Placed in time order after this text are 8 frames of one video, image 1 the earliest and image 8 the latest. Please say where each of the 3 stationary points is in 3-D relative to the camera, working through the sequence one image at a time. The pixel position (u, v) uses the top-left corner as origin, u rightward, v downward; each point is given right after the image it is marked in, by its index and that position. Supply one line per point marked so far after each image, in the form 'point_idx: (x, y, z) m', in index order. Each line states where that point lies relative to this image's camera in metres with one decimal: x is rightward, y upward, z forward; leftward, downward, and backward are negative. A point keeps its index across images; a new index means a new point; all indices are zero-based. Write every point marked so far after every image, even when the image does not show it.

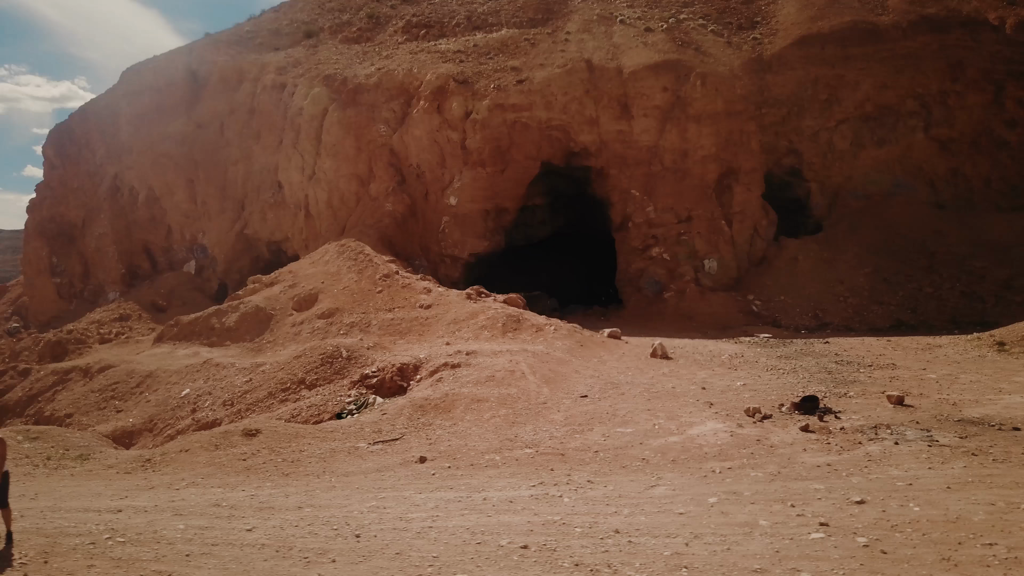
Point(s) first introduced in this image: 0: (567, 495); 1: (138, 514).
0: (+0.3, -1.1, +4.0) m
1: (-1.8, -1.1, +3.7) m
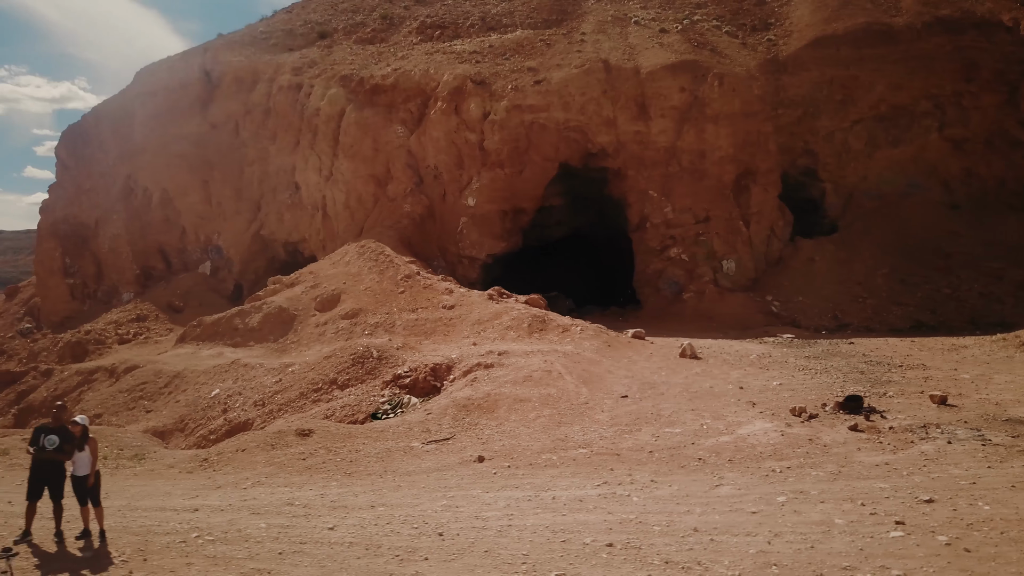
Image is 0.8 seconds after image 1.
0: (+0.7, -1.1, +4.1) m
1: (-1.4, -1.1, +3.7) m
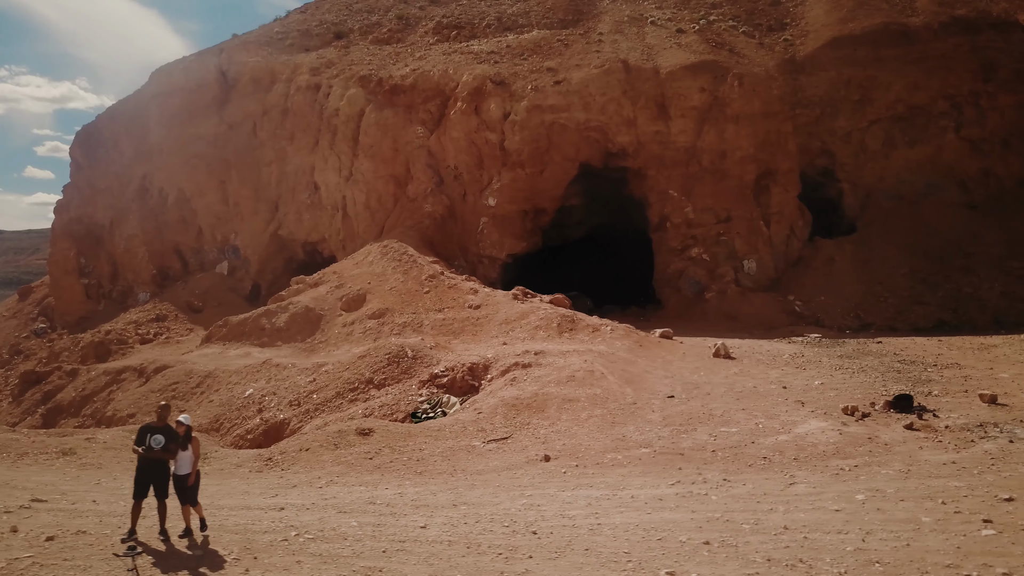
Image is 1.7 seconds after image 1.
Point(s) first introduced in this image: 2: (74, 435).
0: (+1.1, -1.1, +4.1) m
1: (-1.0, -1.1, +3.7) m
2: (-3.4, -1.2, +5.9) m
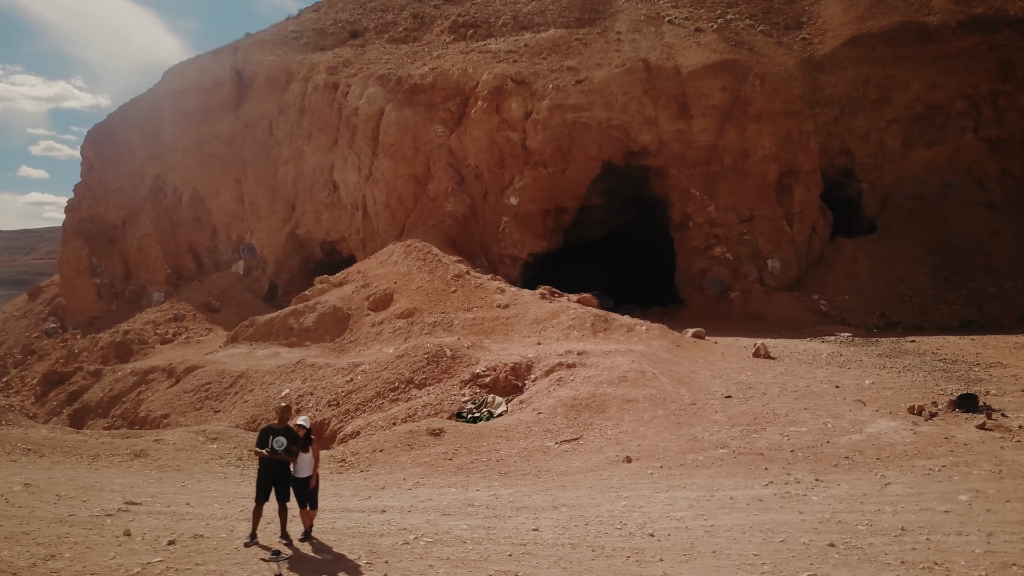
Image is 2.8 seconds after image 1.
0: (+1.6, -1.1, +4.0) m
1: (-0.5, -1.1, +3.6) m
2: (-2.9, -1.1, +5.8) m
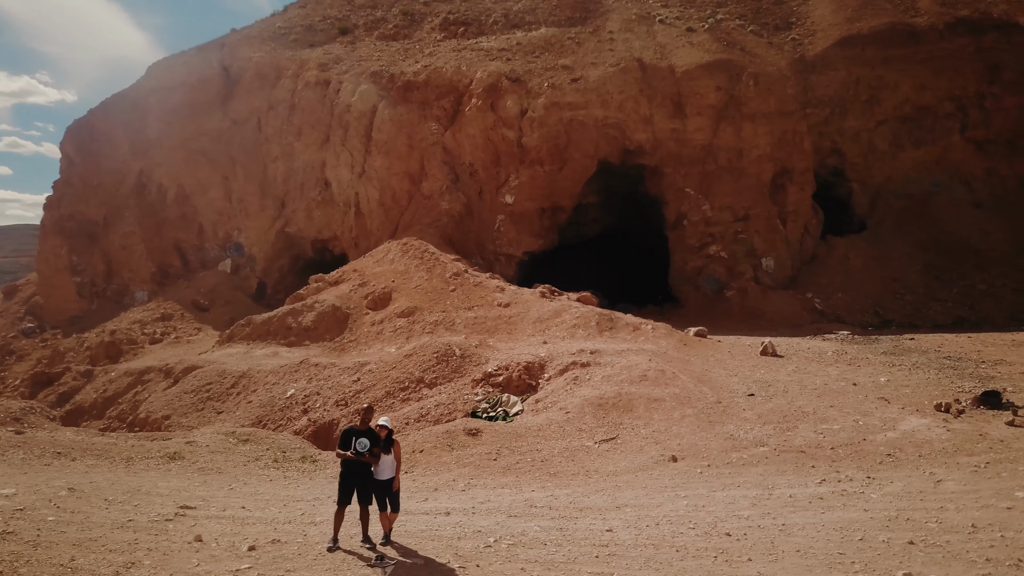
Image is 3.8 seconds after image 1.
0: (+1.9, -1.1, +4.0) m
1: (-0.2, -1.1, +3.6) m
2: (-2.7, -1.1, +5.6) m
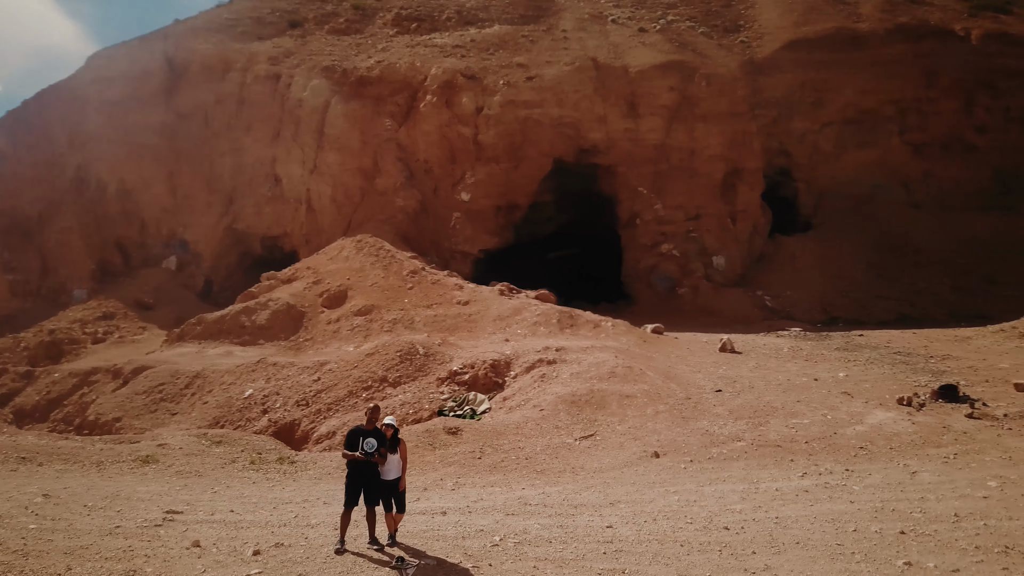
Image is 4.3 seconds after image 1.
0: (+1.9, -1.1, +4.1) m
1: (-0.2, -1.1, +3.5) m
2: (-2.8, -1.1, +5.4) m
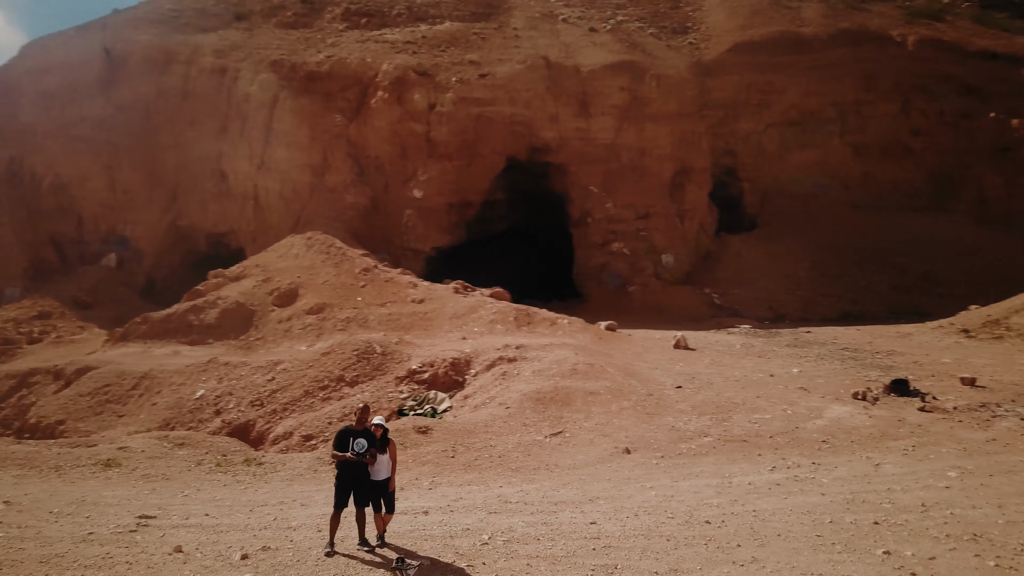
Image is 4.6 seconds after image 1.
0: (+1.7, -1.1, +4.2) m
1: (-0.3, -1.1, +3.5) m
2: (-3.0, -1.1, +5.2) m
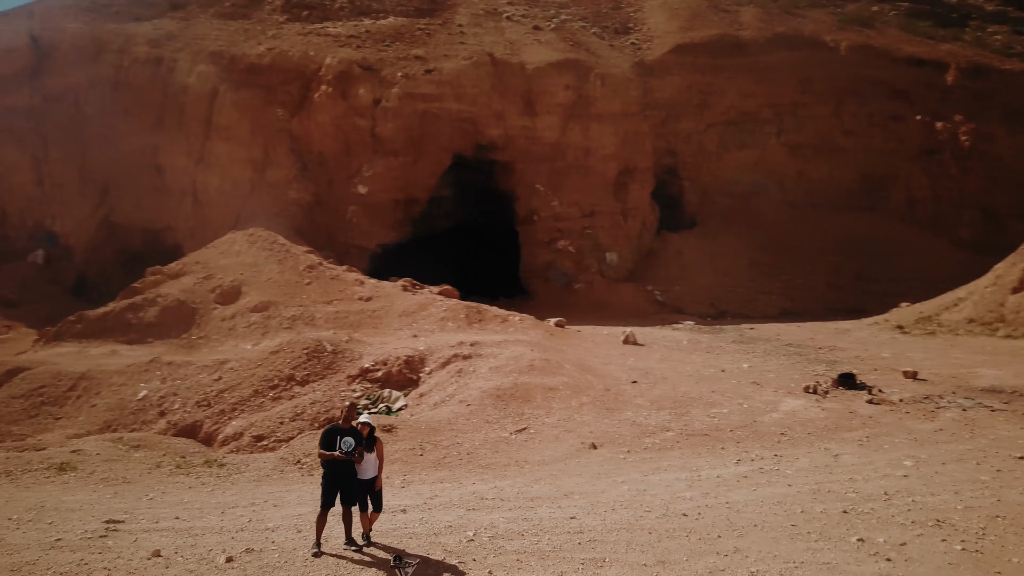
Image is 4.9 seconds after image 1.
0: (+1.6, -1.1, +4.4) m
1: (-0.4, -1.0, +3.5) m
2: (-3.3, -1.1, +4.9) m
